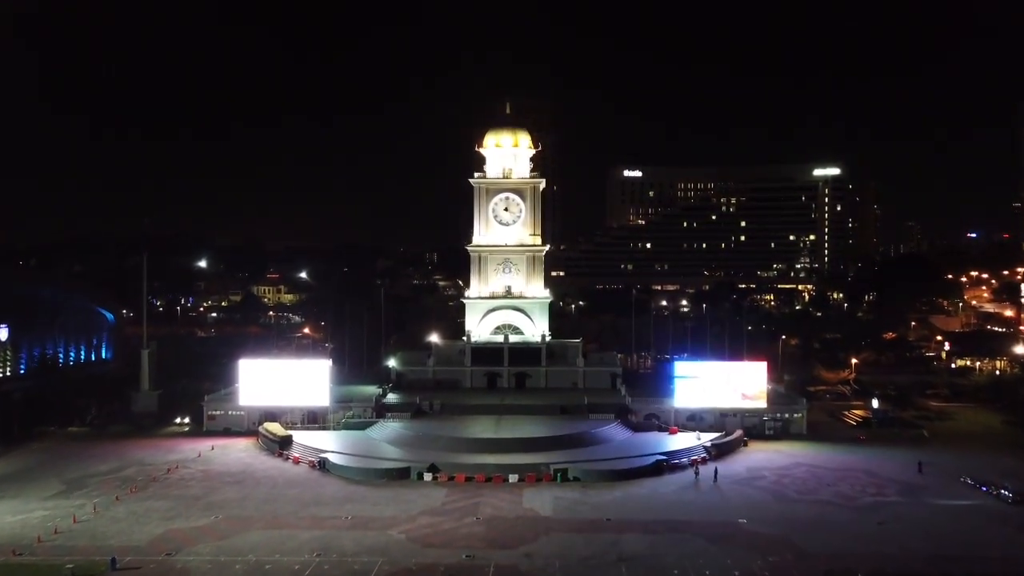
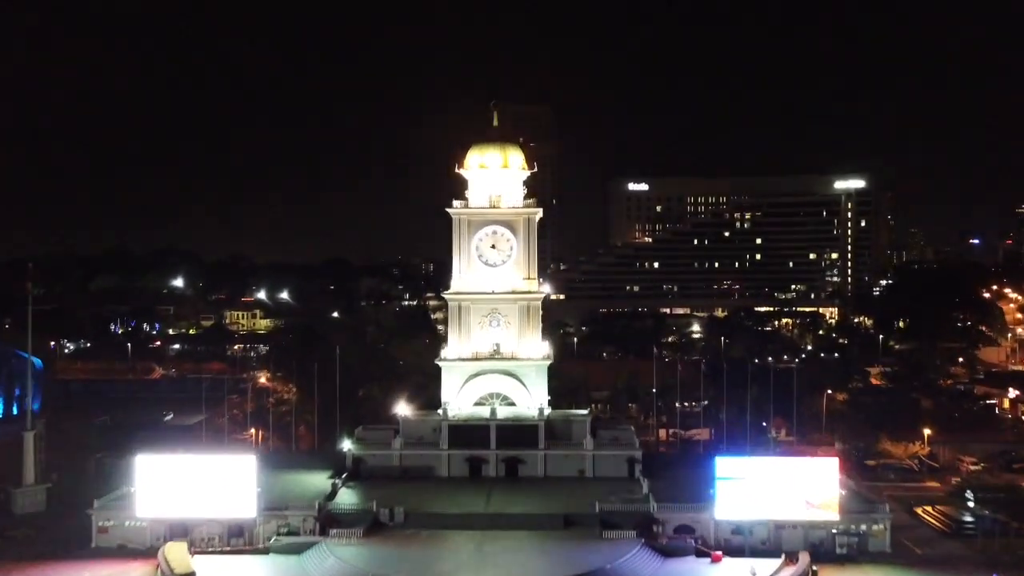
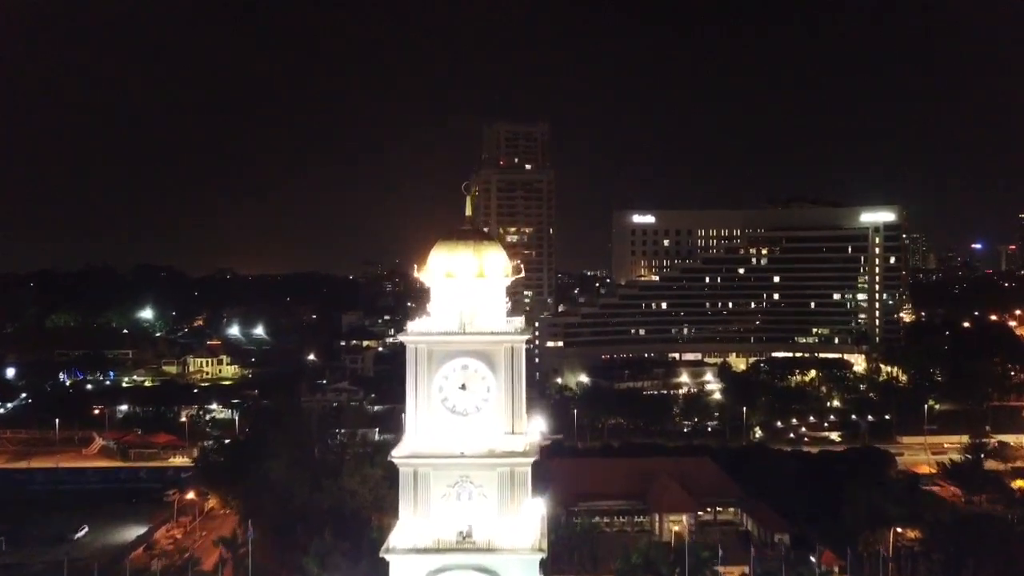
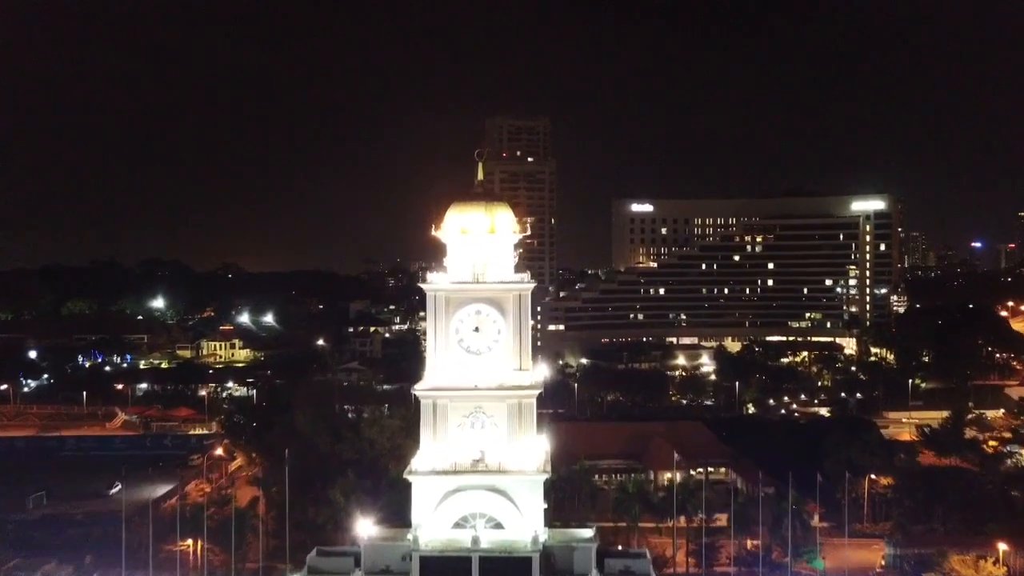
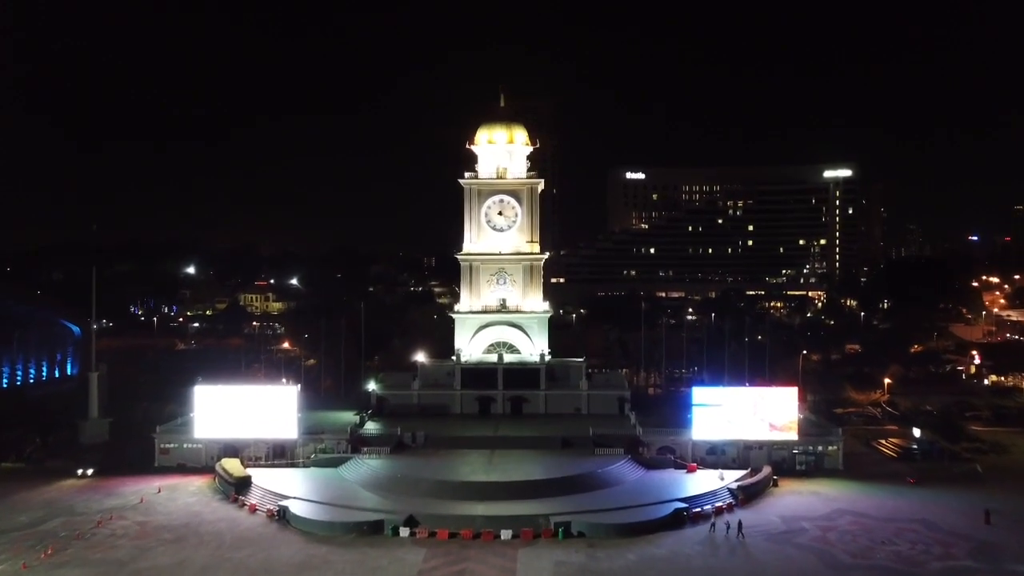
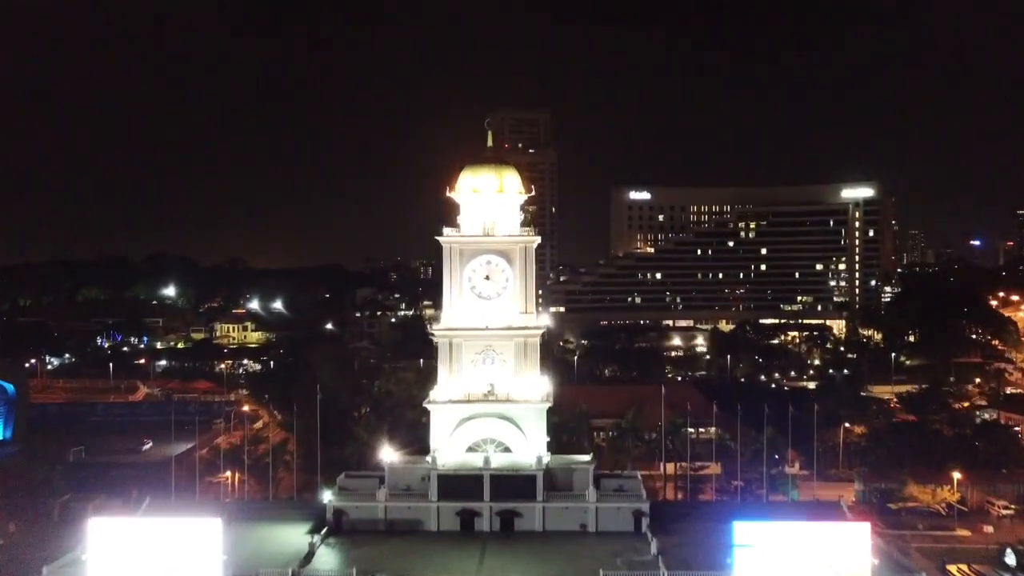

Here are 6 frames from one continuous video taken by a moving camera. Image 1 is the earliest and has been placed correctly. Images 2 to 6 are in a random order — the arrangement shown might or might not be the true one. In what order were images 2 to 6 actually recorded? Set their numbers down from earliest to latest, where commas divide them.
5, 2, 6, 4, 3
